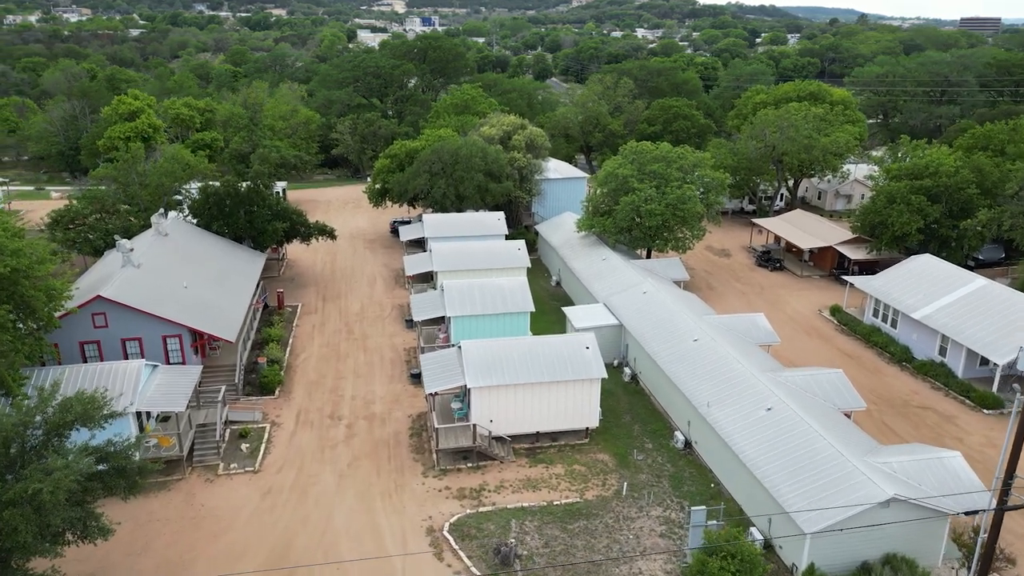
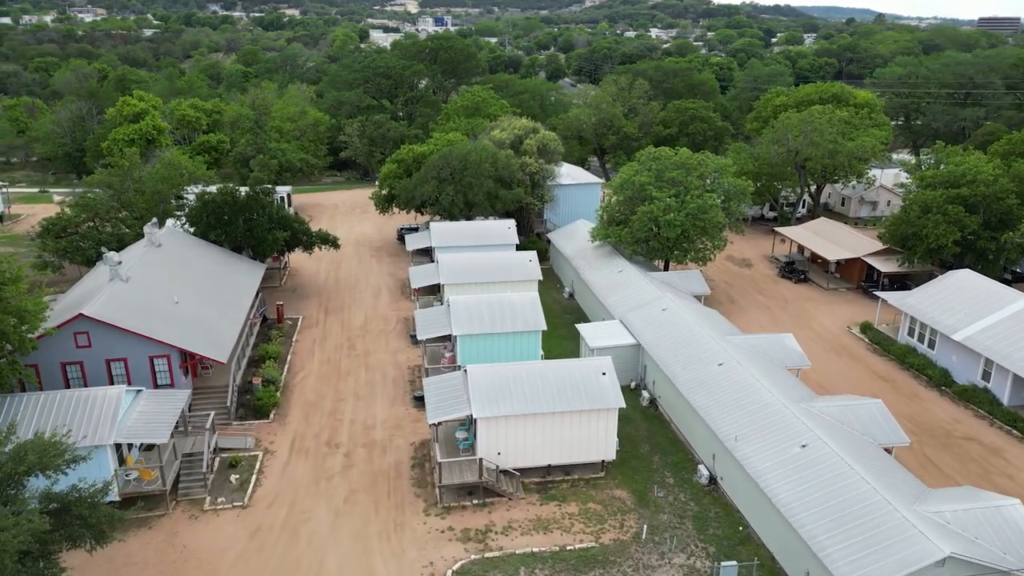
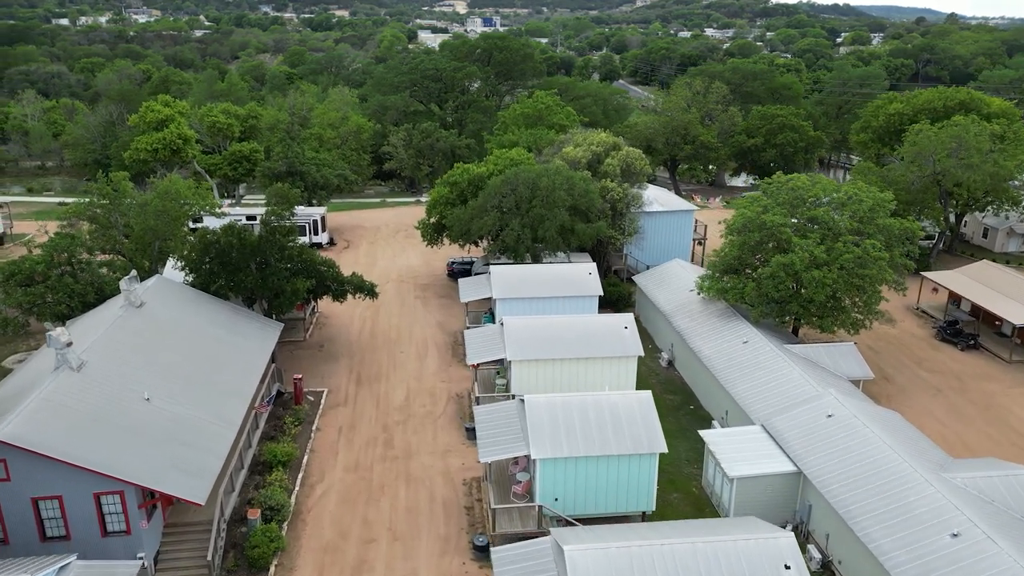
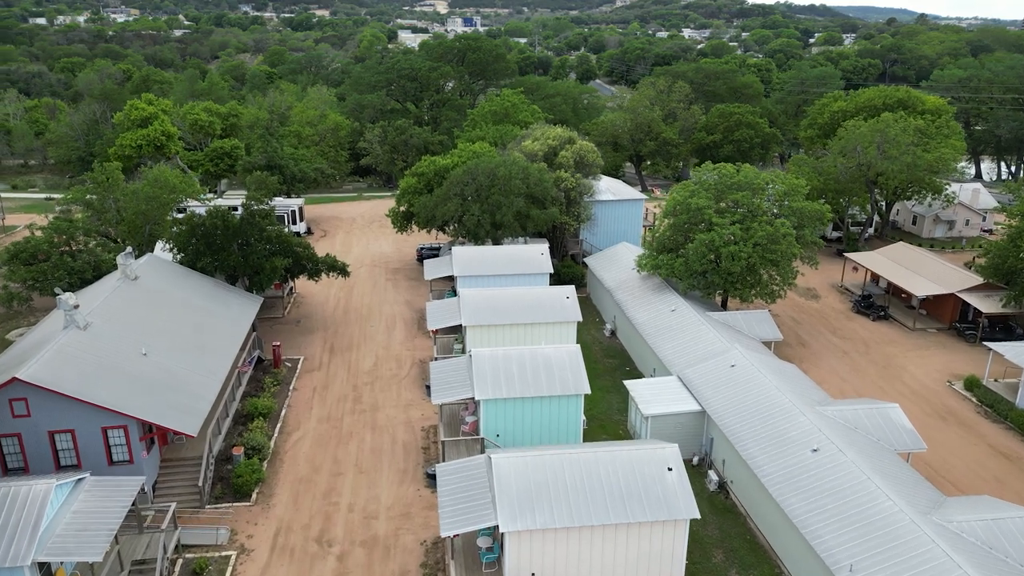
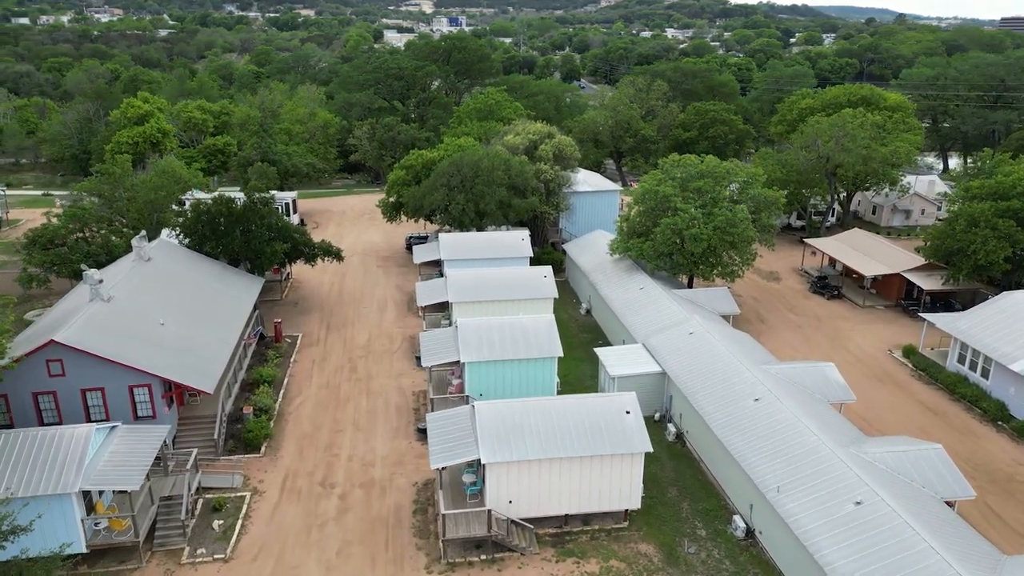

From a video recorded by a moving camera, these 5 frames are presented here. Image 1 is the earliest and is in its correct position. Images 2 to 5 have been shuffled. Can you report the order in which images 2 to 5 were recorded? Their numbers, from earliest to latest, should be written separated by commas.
2, 5, 4, 3
